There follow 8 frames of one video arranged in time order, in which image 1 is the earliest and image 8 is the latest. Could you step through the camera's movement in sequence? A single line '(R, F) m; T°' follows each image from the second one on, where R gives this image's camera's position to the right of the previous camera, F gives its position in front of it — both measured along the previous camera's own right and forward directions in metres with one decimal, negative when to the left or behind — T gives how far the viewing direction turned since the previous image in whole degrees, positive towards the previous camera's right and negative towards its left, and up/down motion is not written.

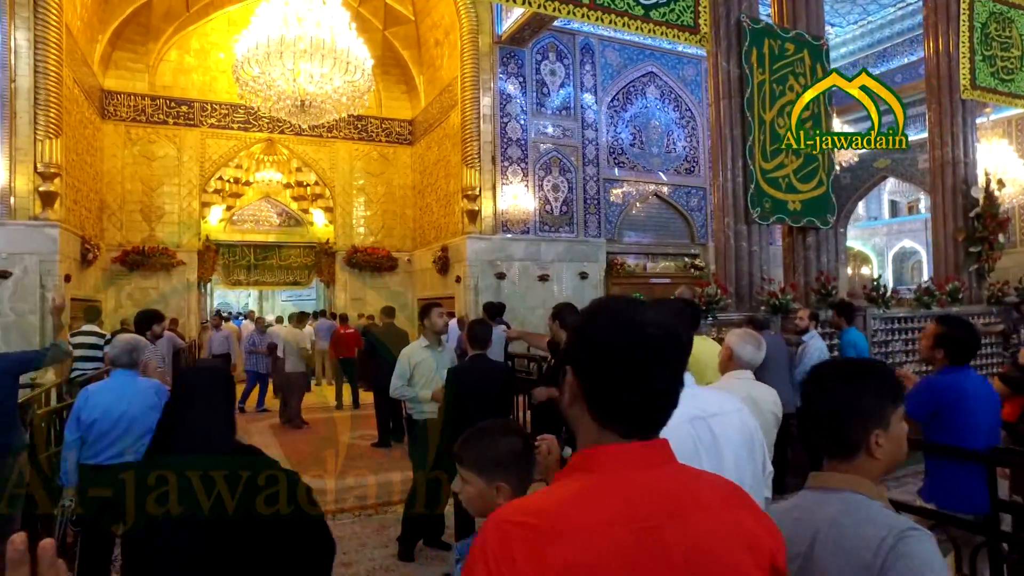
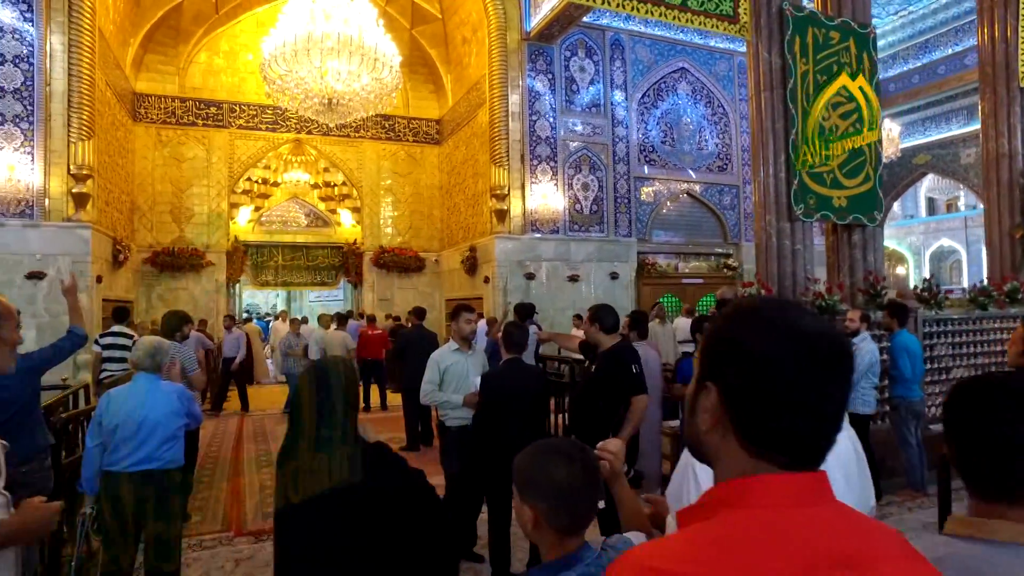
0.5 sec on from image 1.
(0.0, +0.2) m; -2°
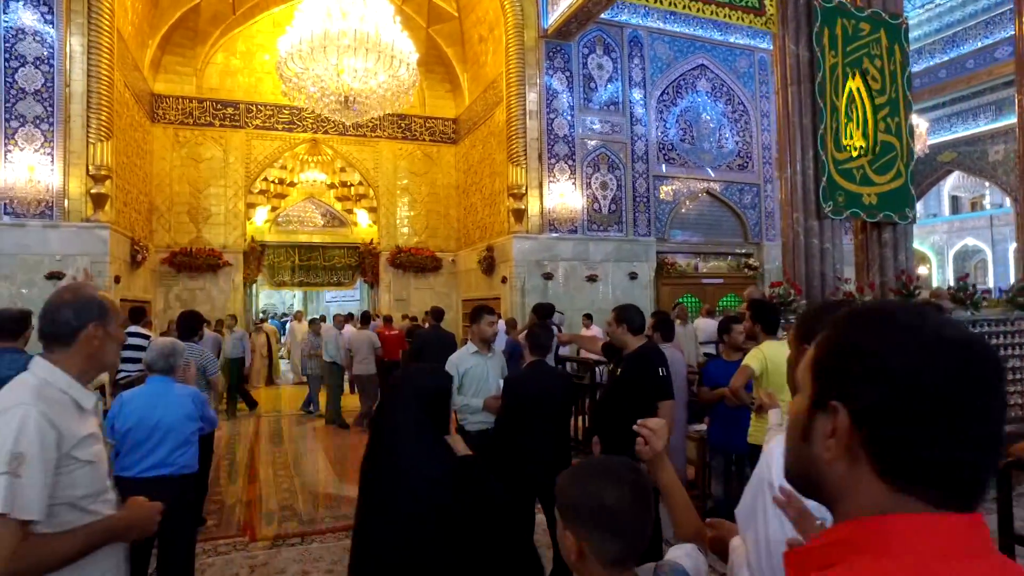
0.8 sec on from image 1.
(0.0, +0.1) m; -1°
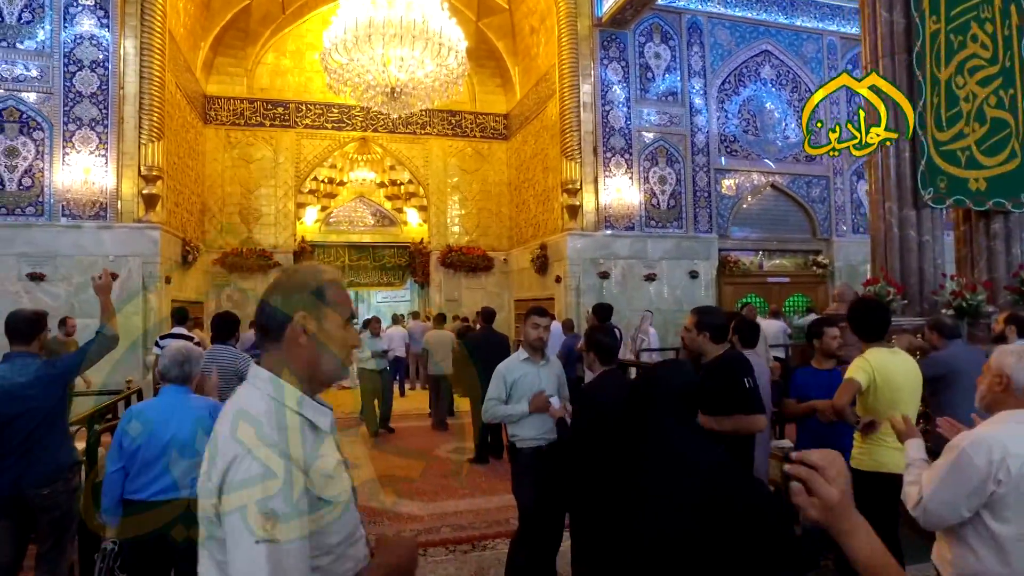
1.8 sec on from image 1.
(0.0, +0.4) m; -4°
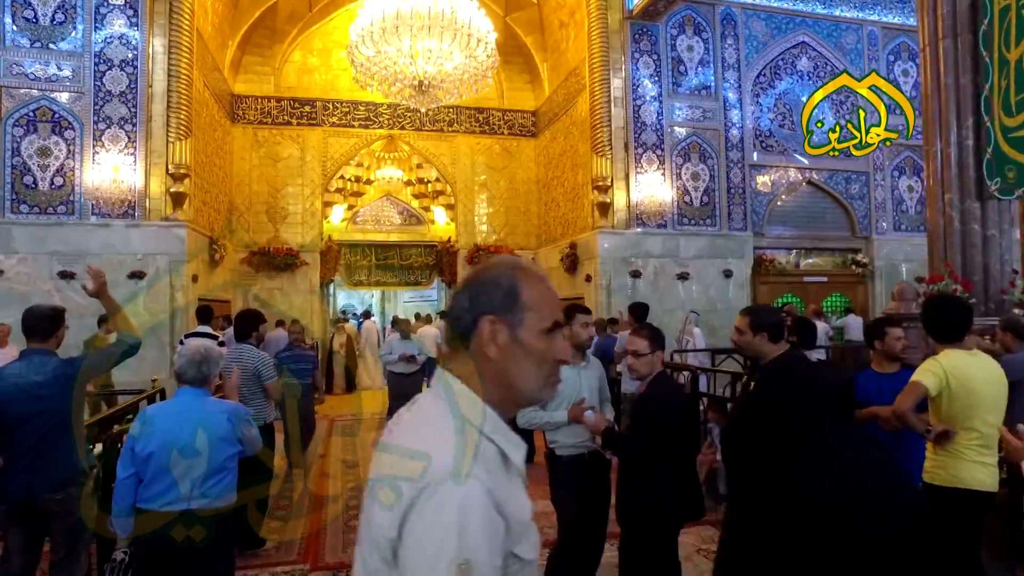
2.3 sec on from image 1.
(-0.1, +0.2) m; -2°
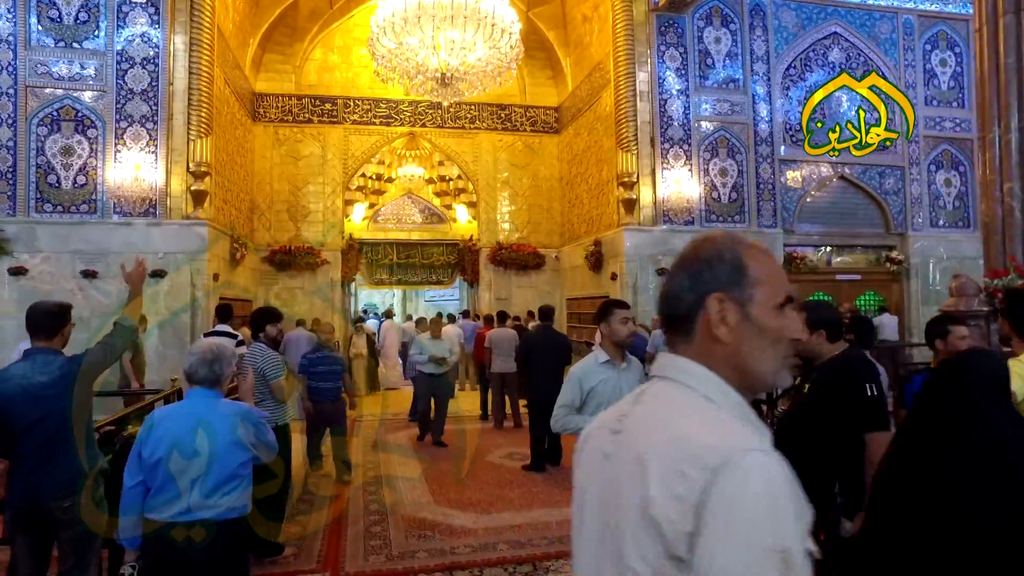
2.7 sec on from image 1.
(0.0, +0.2) m; -2°
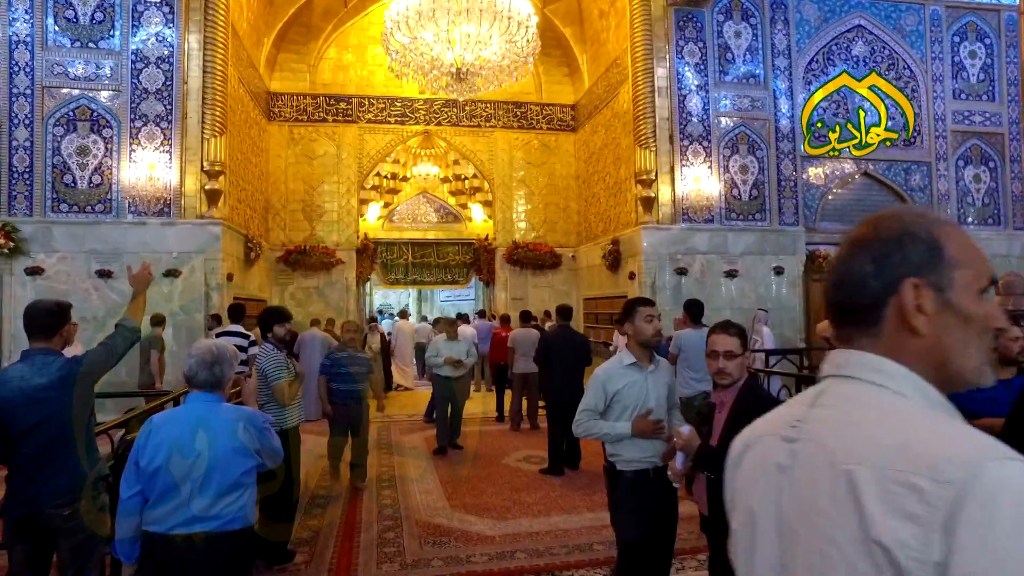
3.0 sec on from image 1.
(0.0, +0.2) m; -1°
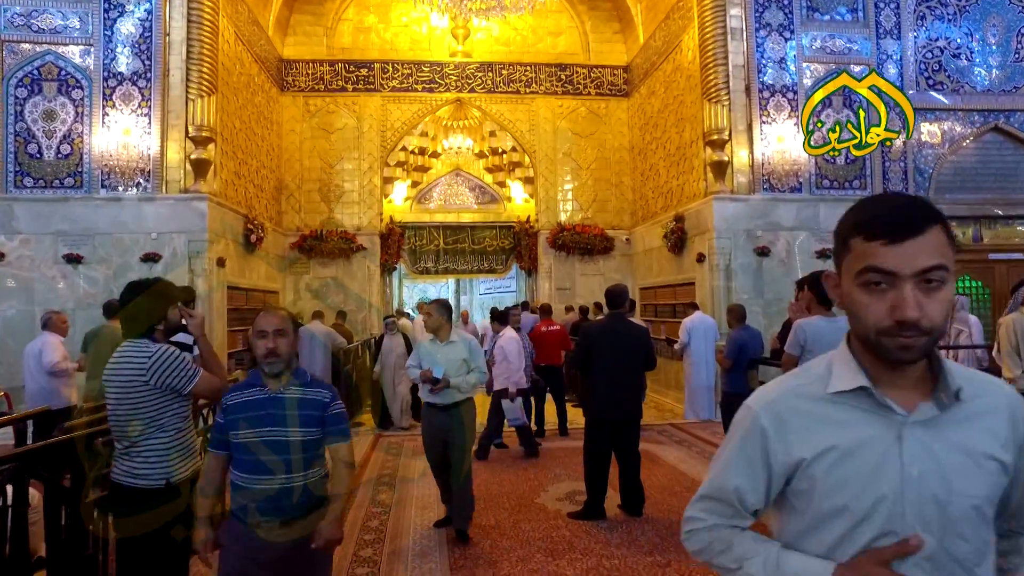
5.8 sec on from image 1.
(+0.1, +1.7) m; -4°
